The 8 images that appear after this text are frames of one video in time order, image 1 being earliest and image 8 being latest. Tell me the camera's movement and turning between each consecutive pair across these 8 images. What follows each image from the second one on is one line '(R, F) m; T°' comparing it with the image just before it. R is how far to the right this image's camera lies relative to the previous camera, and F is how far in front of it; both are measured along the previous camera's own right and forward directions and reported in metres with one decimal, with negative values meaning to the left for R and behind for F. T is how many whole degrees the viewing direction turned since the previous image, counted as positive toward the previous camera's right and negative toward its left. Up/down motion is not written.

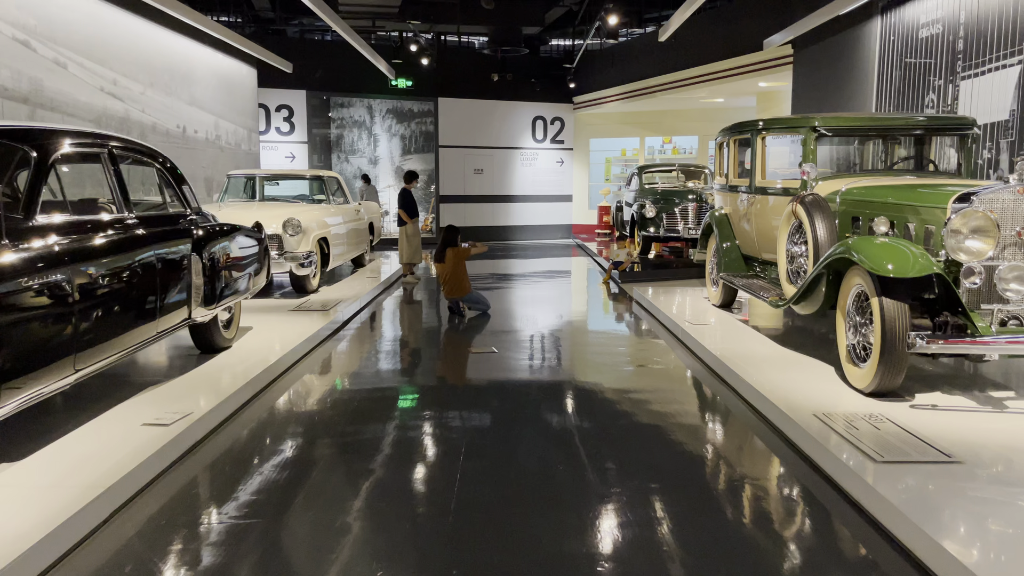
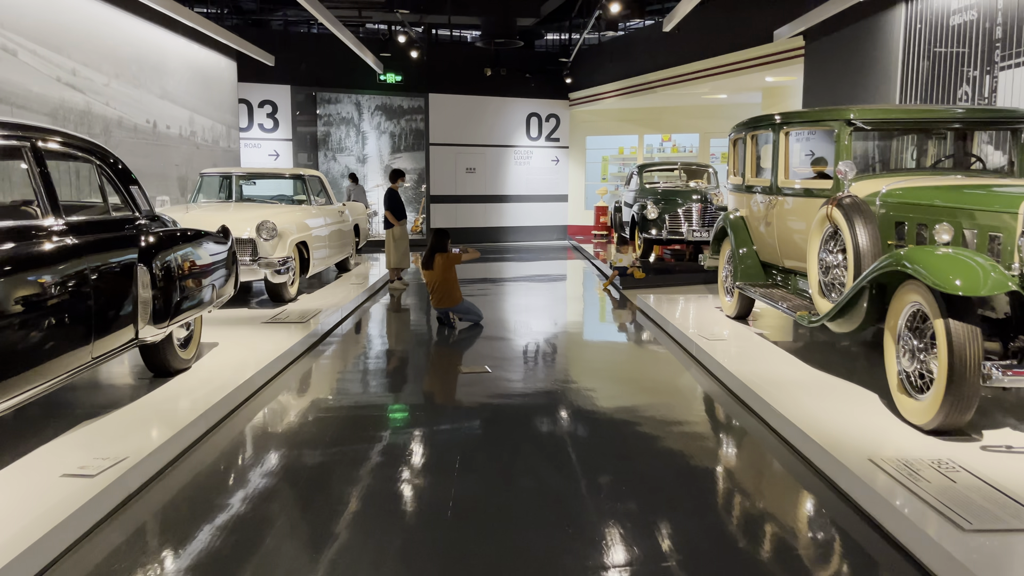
(0.0, +0.5) m; +1°
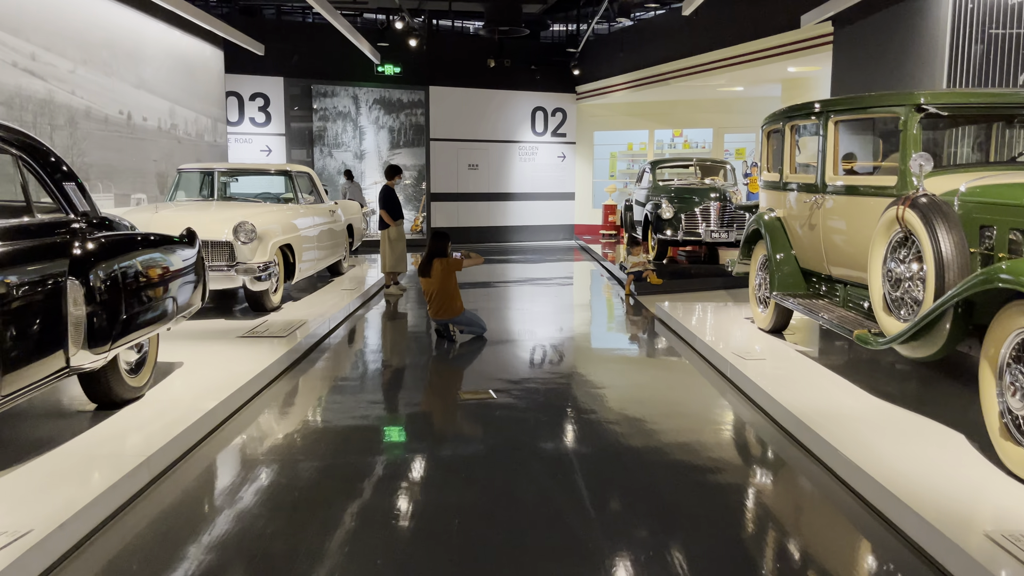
(0.0, +0.6) m; 0°
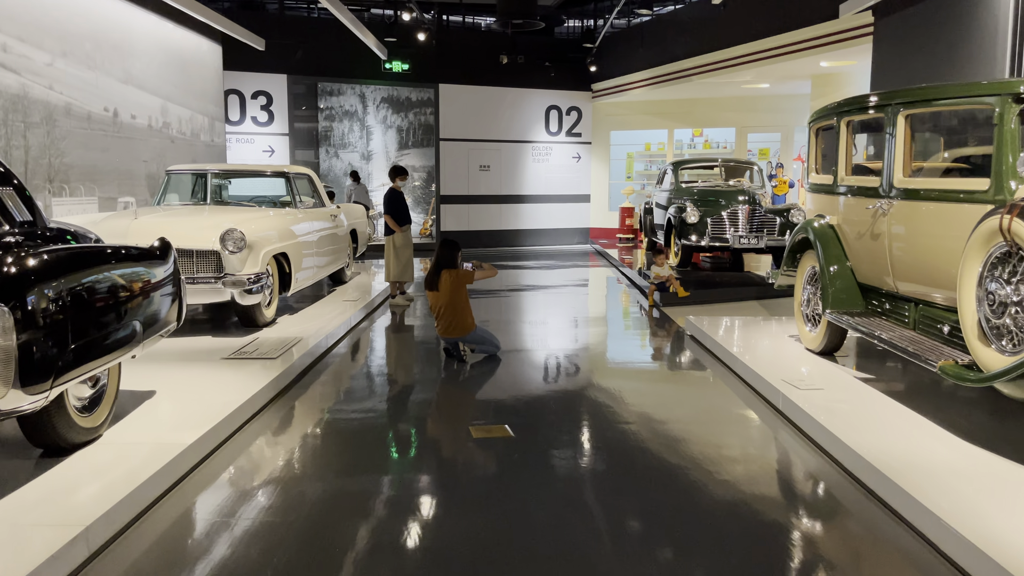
(0.0, +0.5) m; -1°
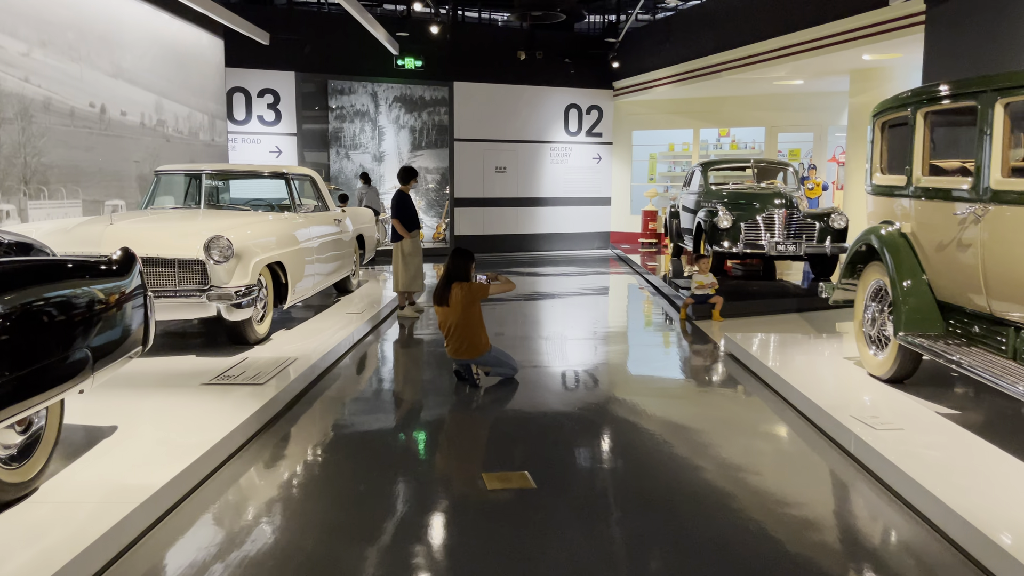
(0.0, +0.5) m; -1°
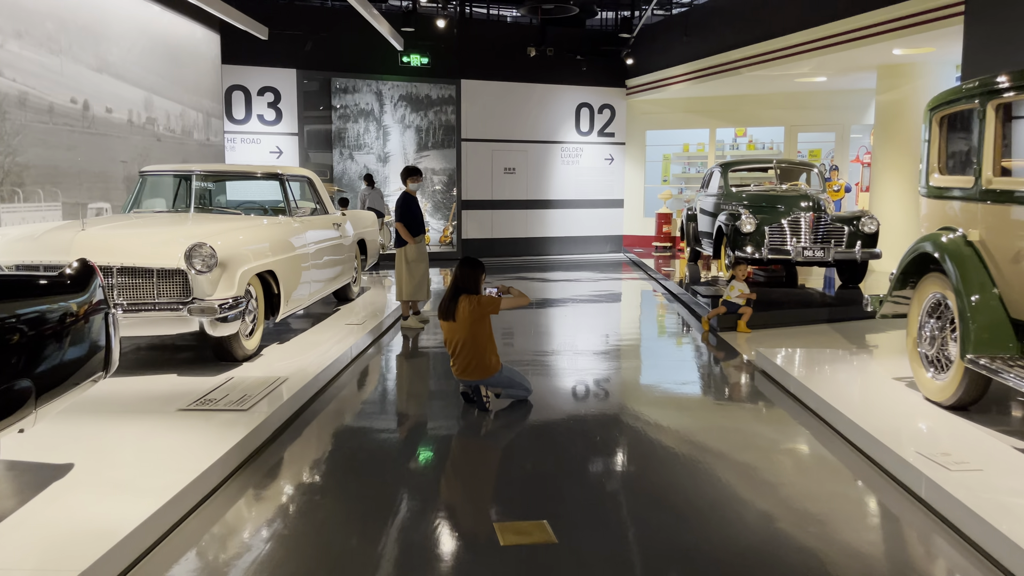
(0.0, +0.4) m; -1°
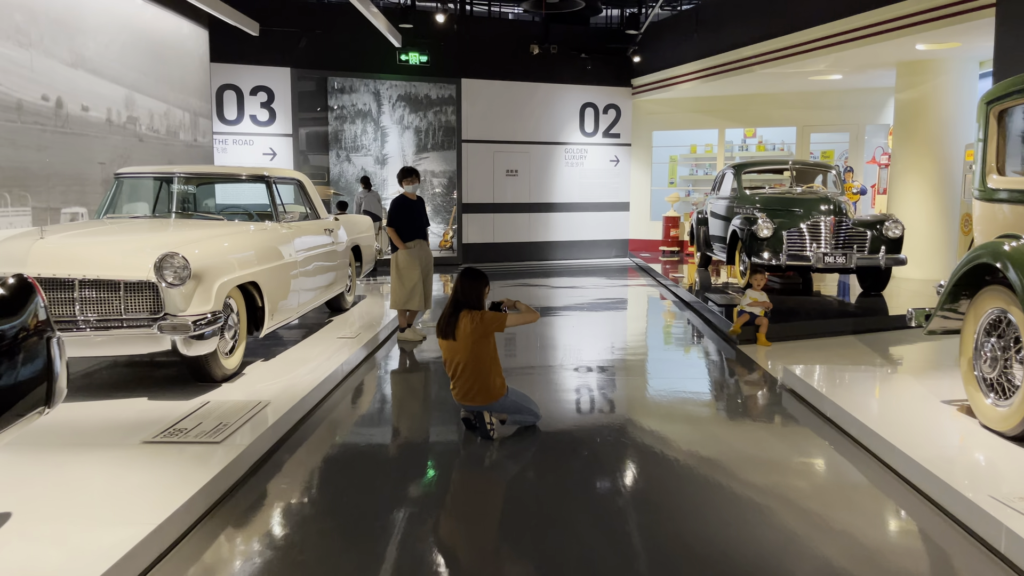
(0.0, +0.4) m; 0°
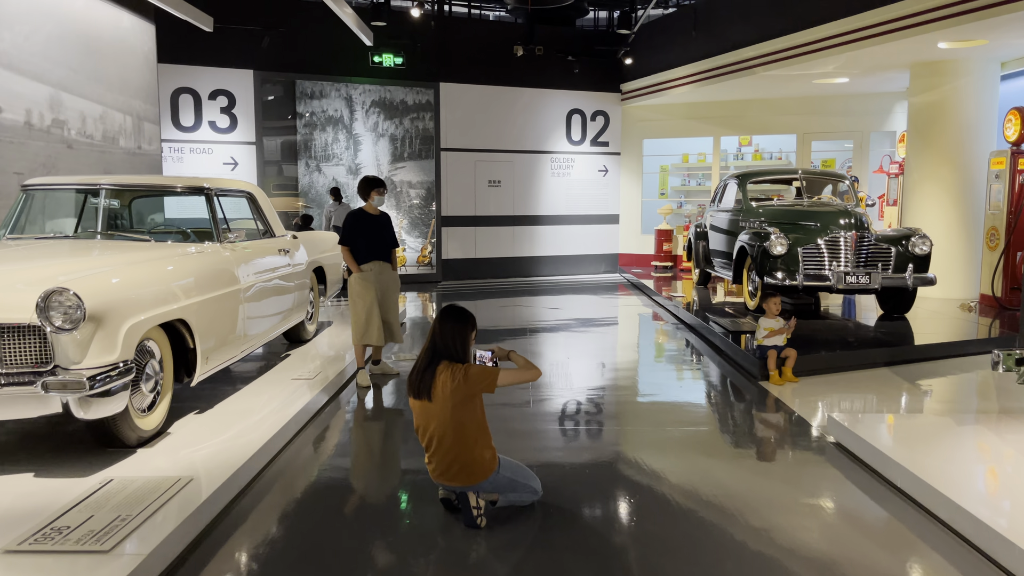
(0.0, +0.7) m; +1°
